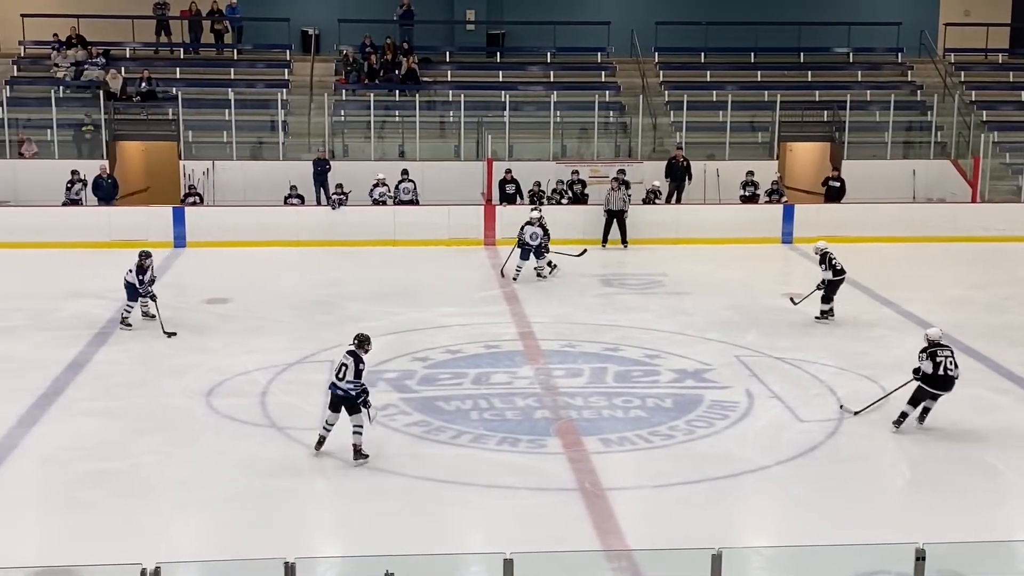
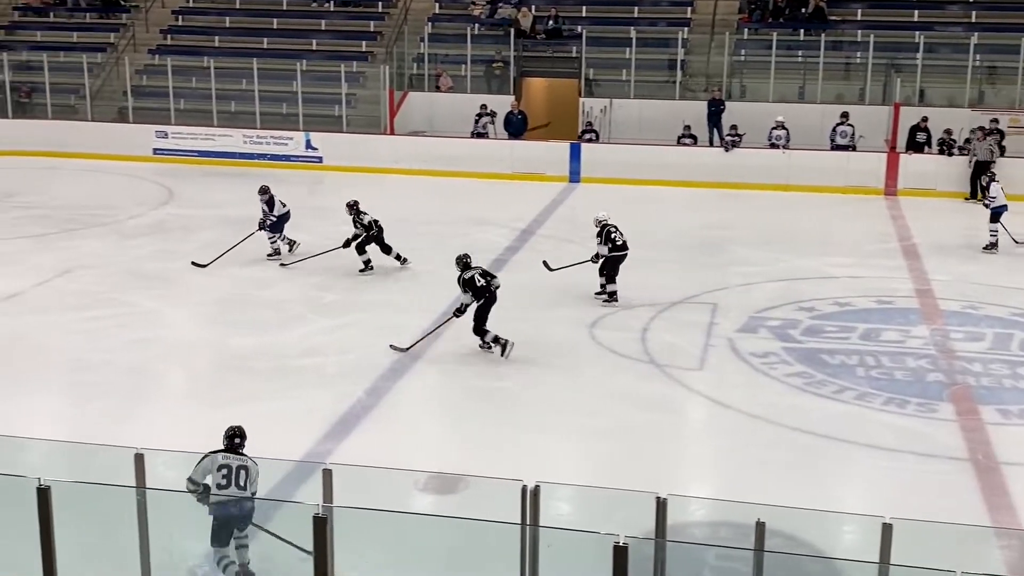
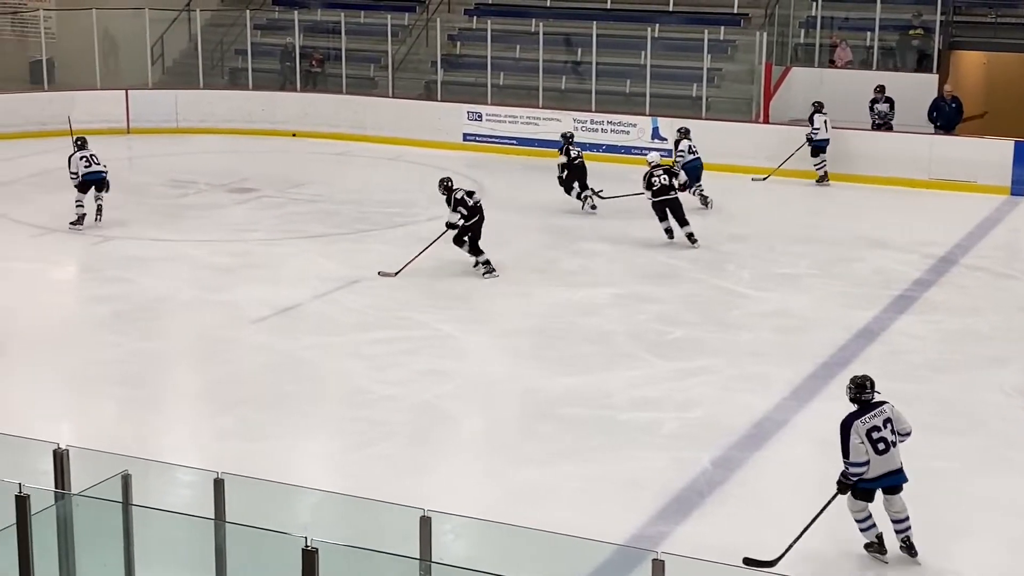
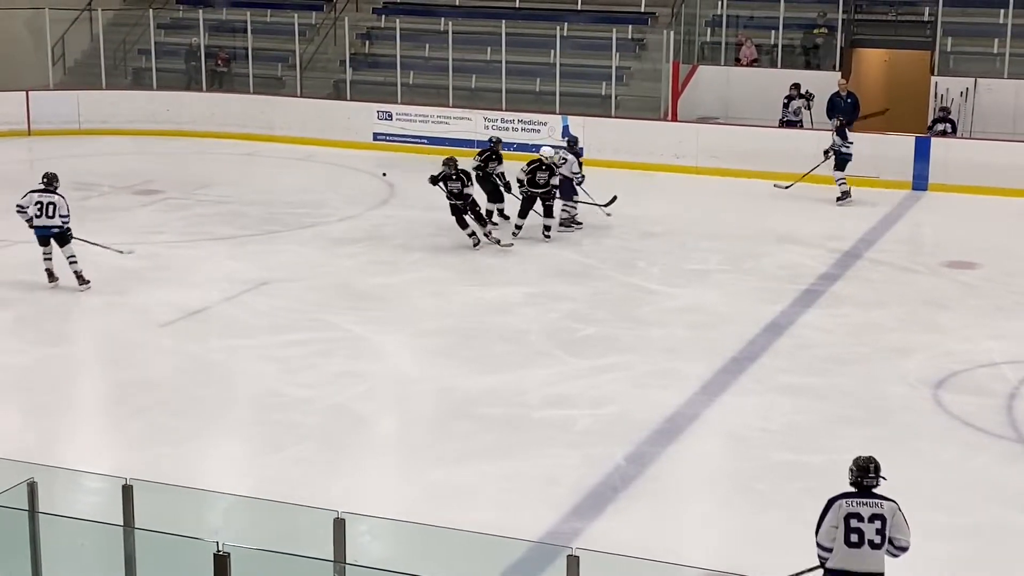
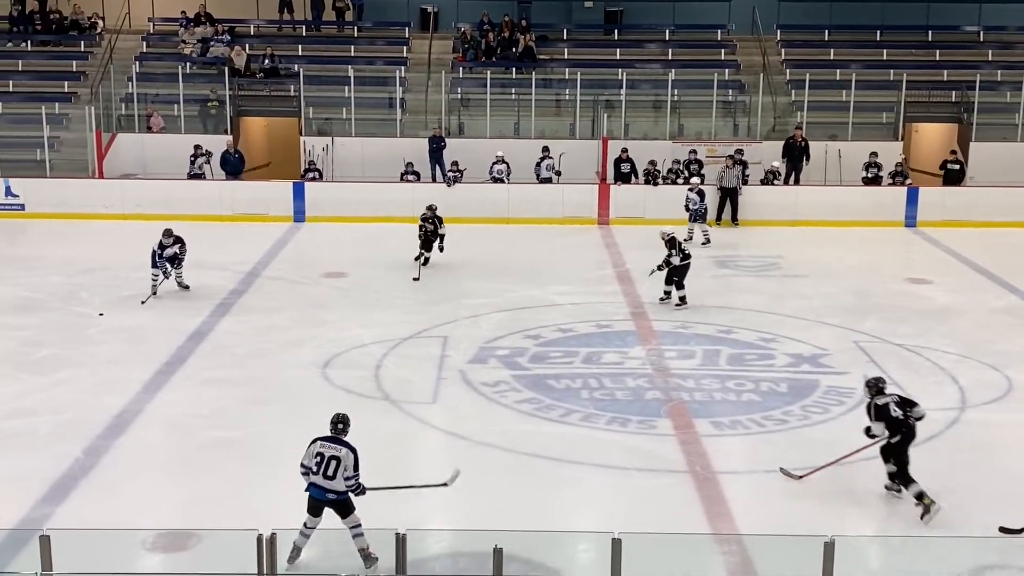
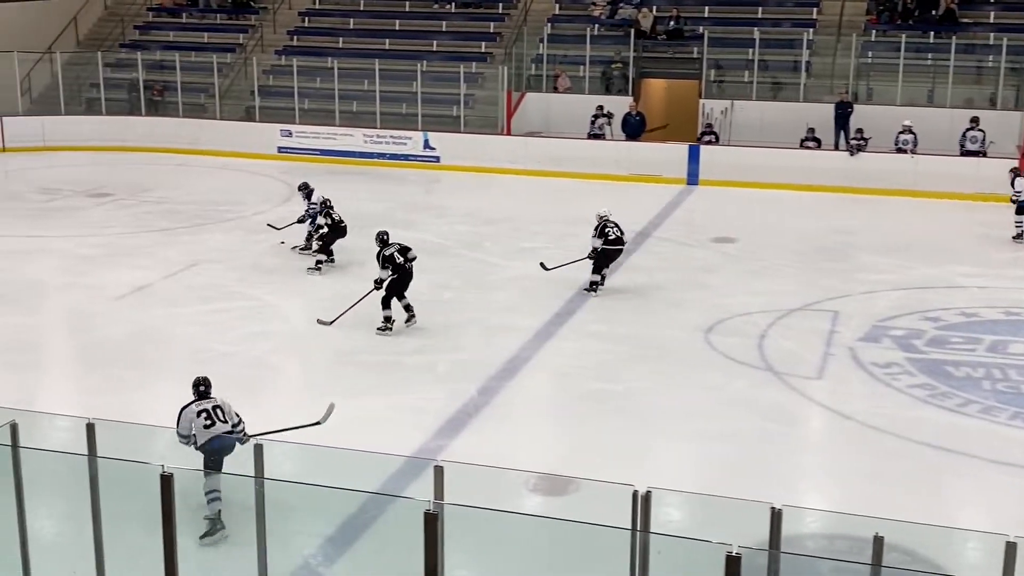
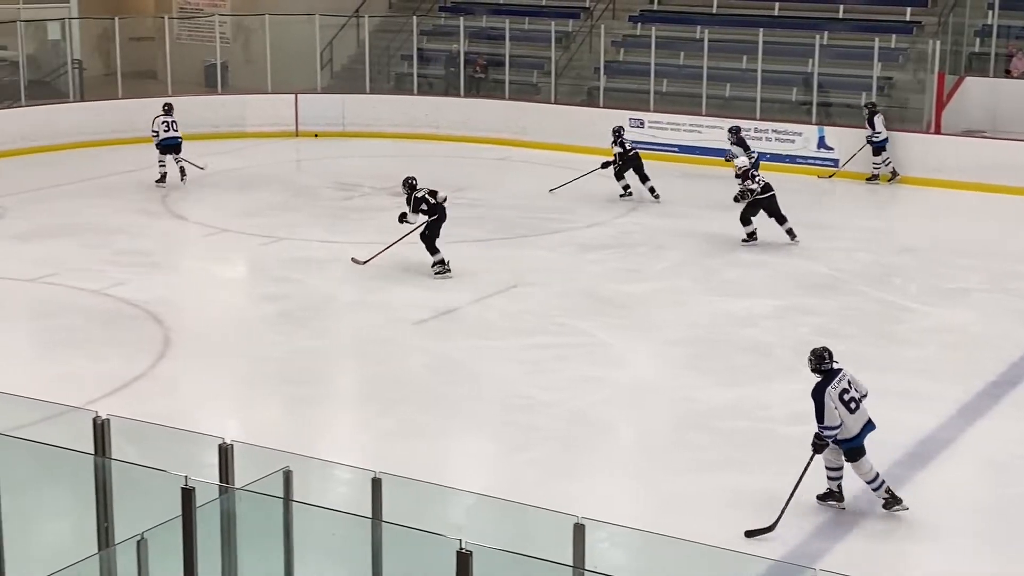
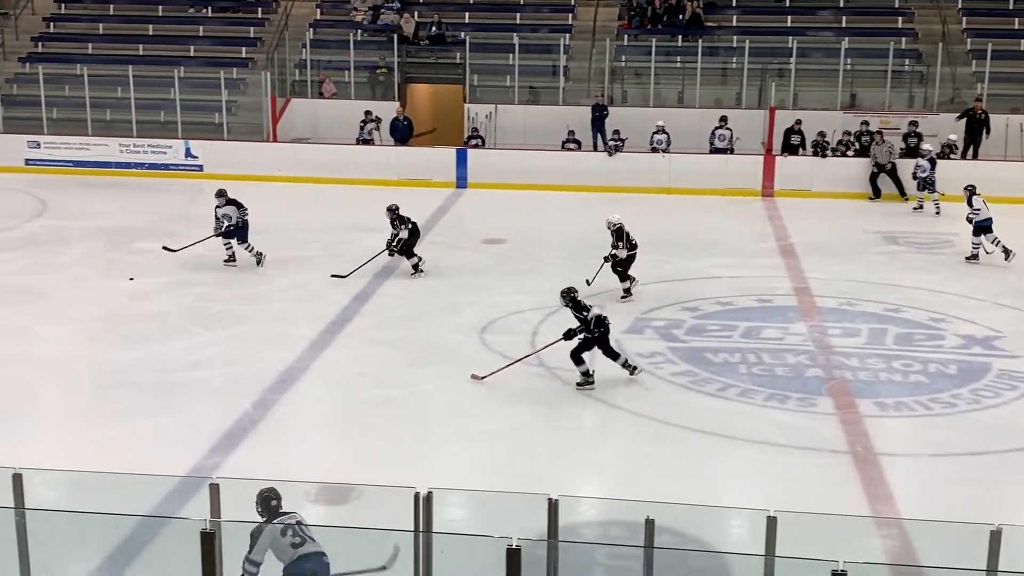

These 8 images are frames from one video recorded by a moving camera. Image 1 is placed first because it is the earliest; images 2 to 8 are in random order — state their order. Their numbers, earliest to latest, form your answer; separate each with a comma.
5, 8, 2, 6, 4, 3, 7
